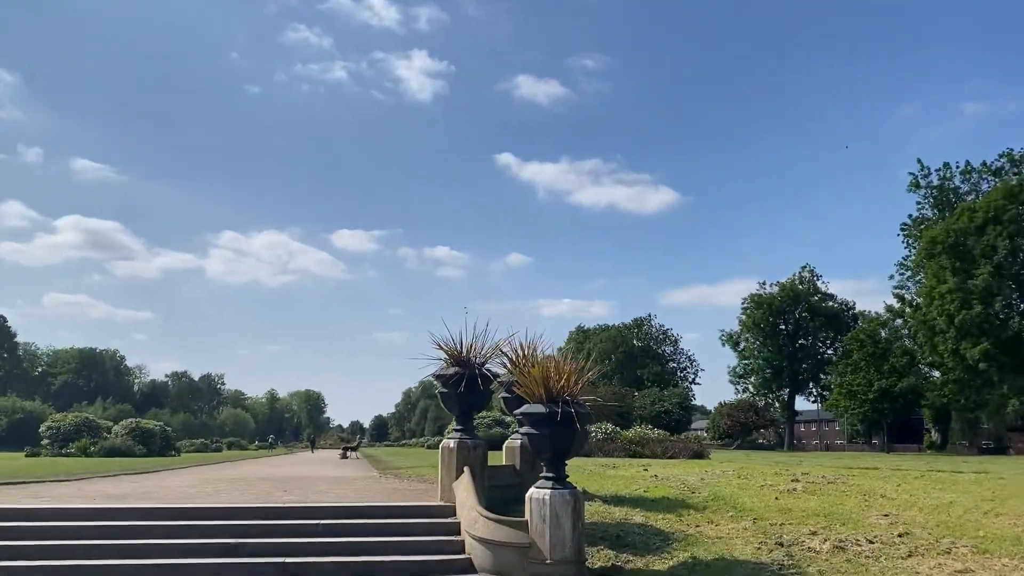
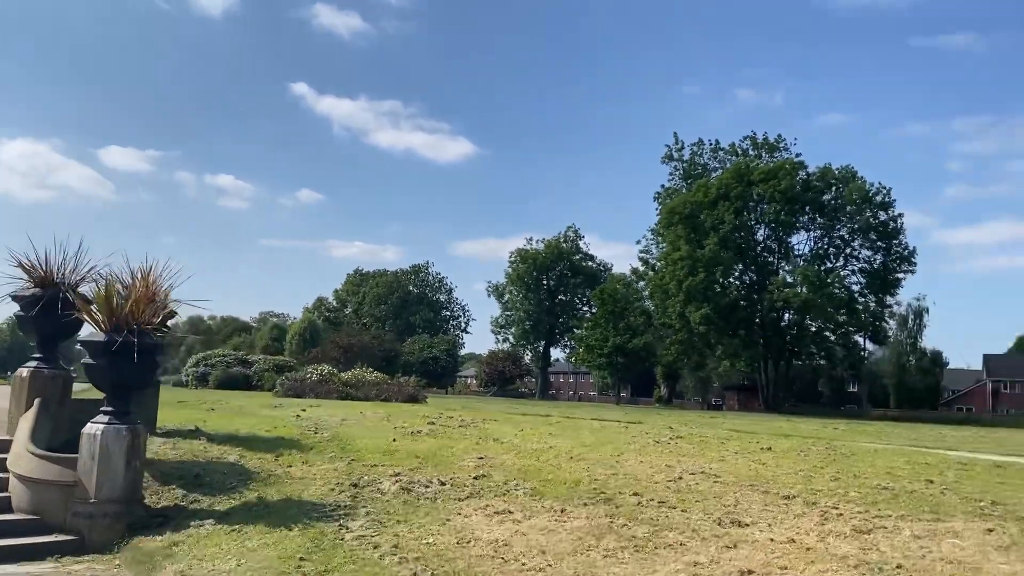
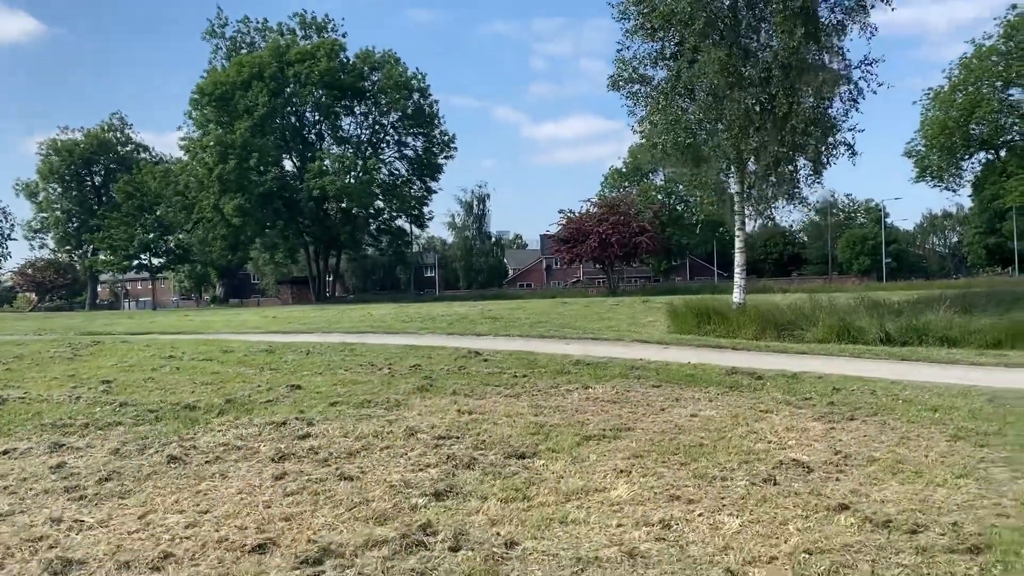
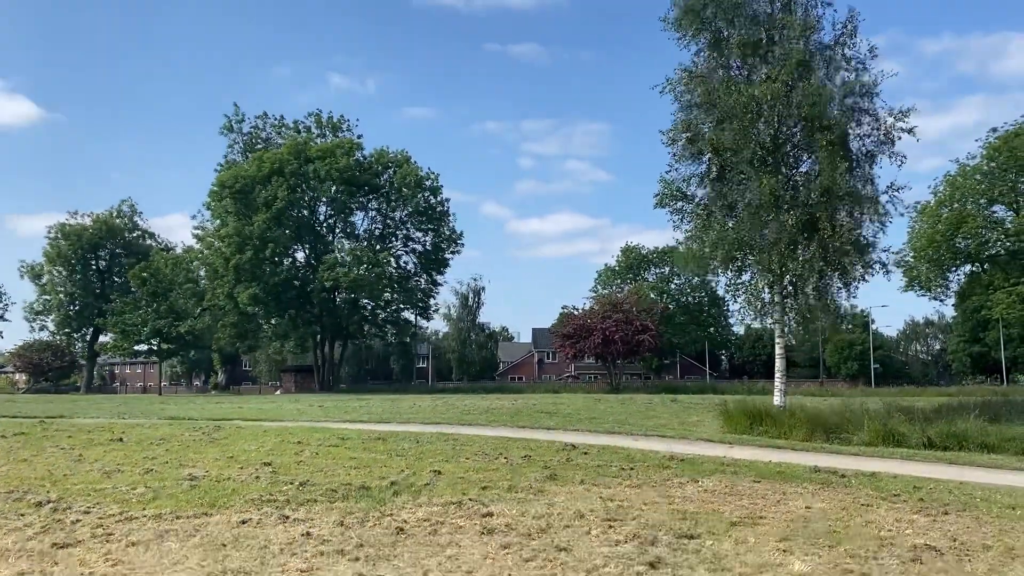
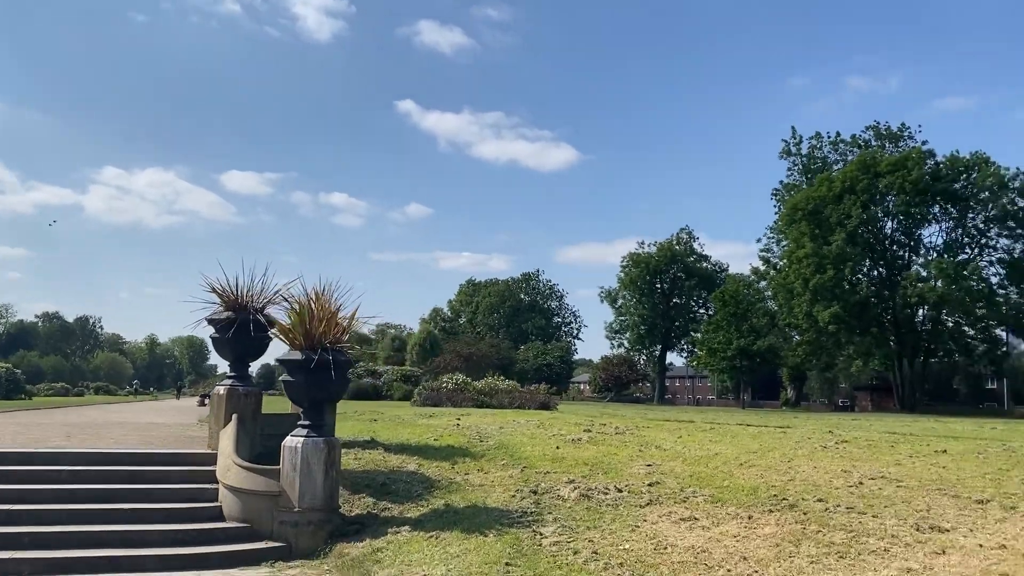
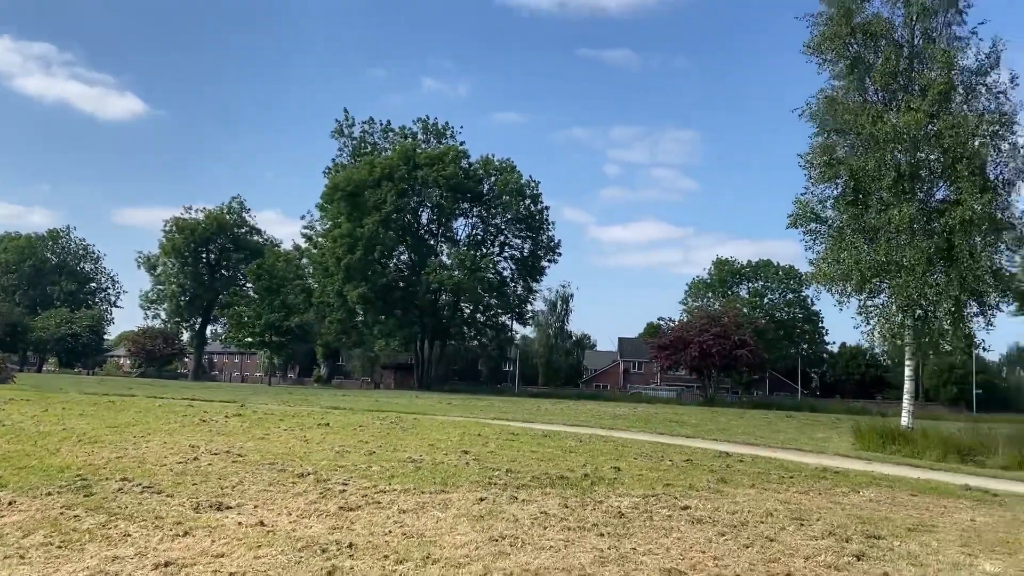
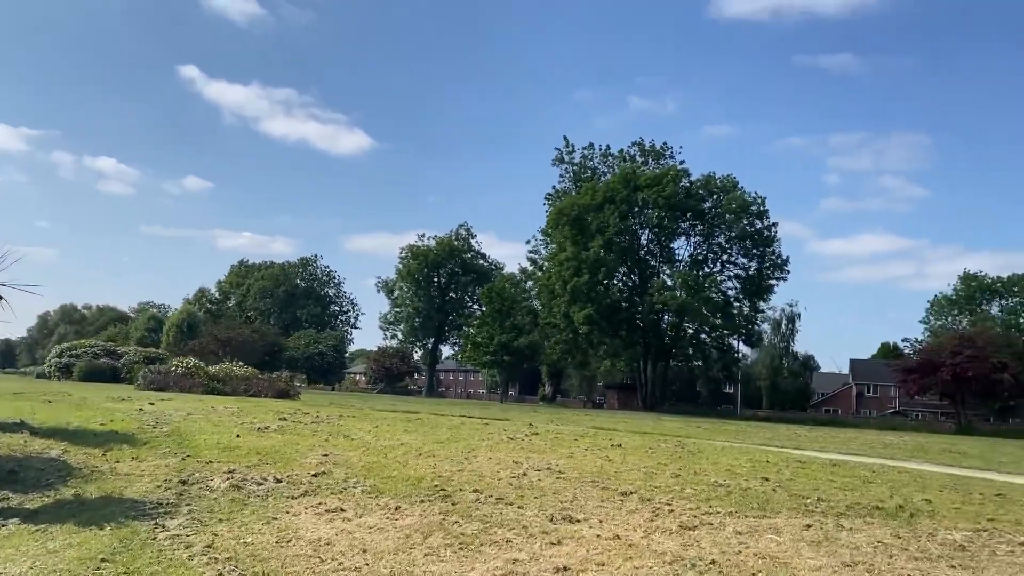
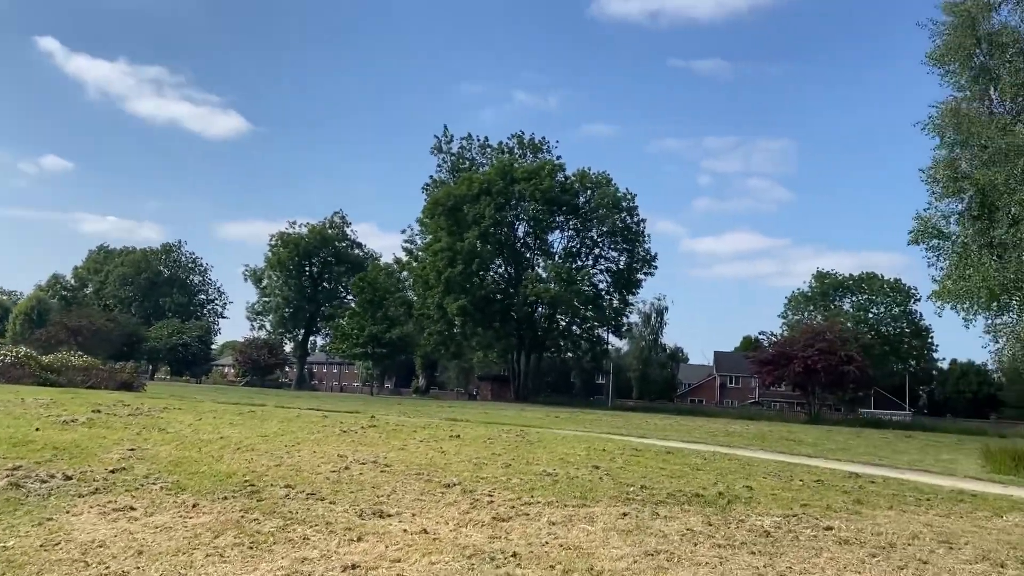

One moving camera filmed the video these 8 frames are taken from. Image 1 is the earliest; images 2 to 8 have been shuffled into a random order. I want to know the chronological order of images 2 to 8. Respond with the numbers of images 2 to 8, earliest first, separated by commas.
5, 2, 7, 8, 6, 4, 3
